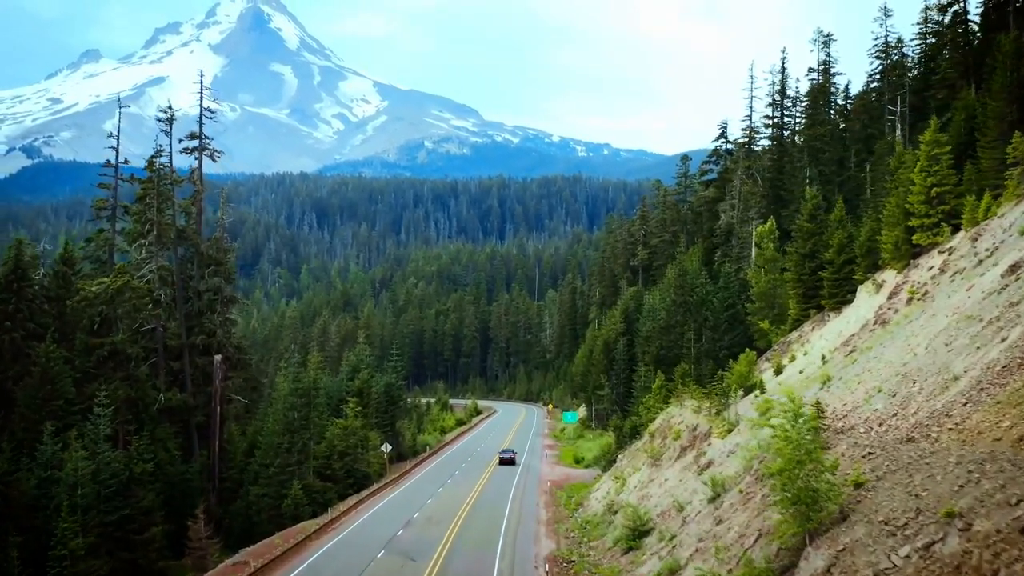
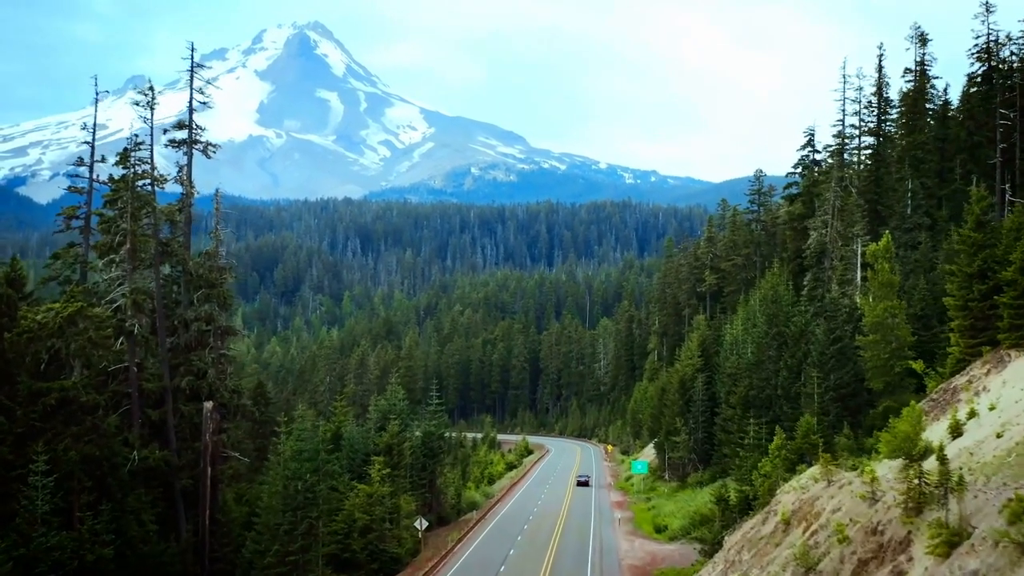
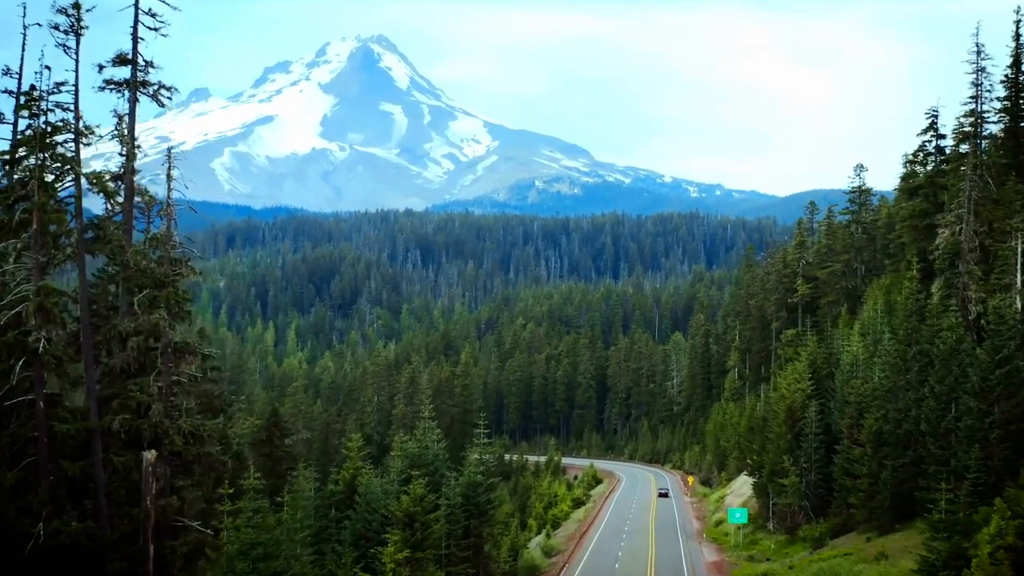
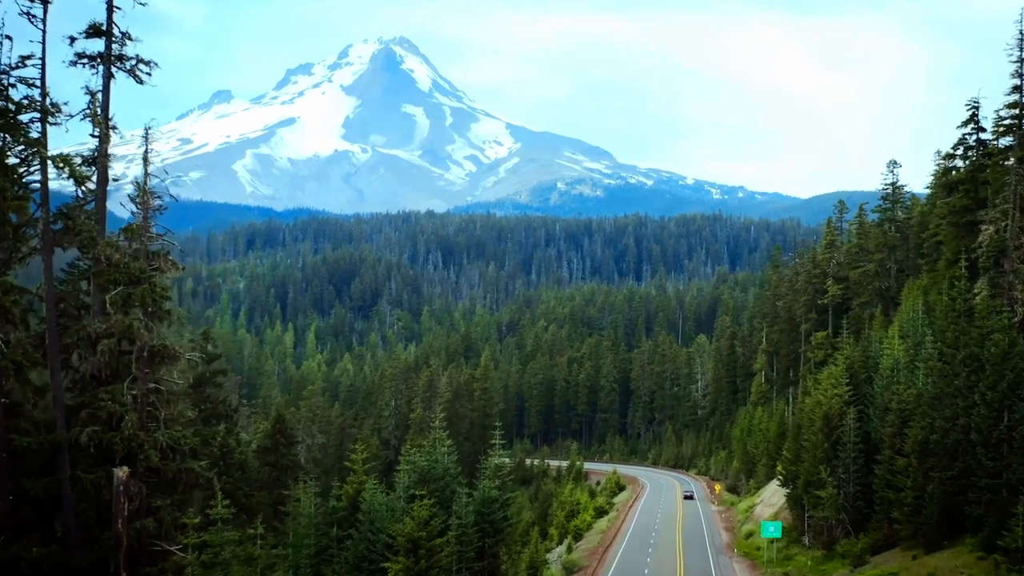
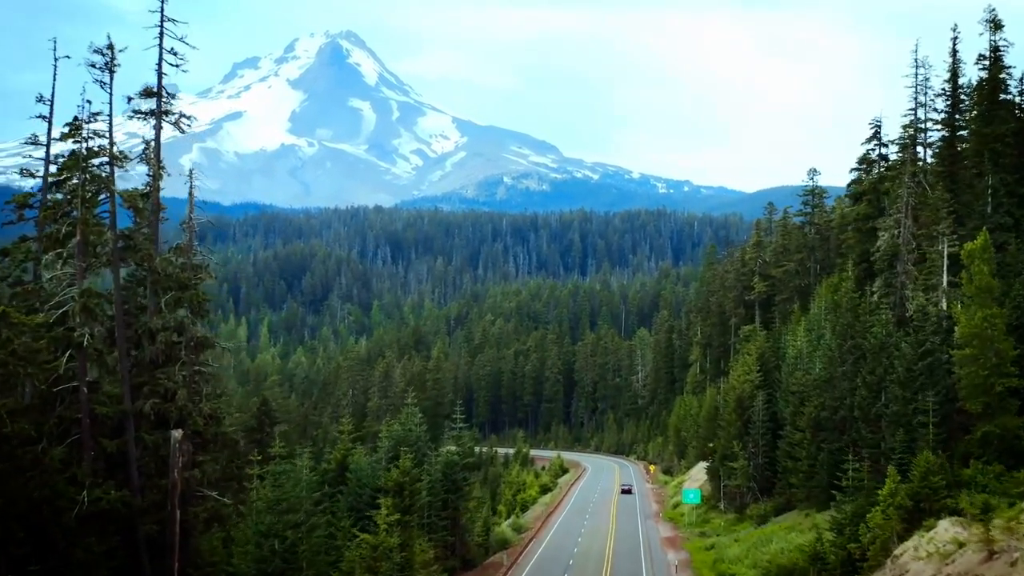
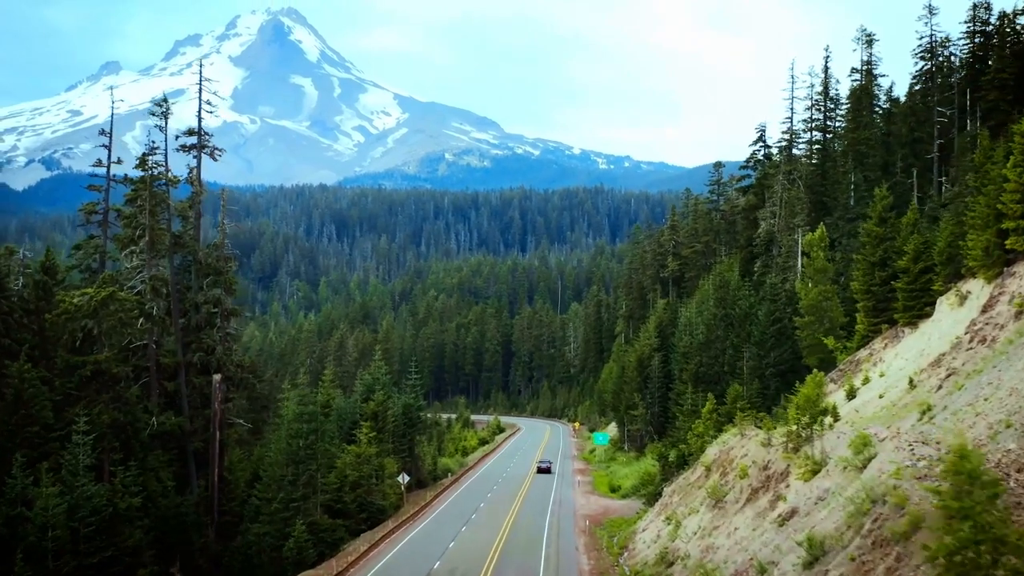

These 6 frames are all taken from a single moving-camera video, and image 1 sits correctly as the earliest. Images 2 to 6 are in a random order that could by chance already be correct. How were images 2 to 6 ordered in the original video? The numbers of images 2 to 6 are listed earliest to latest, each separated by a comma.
6, 2, 5, 3, 4
